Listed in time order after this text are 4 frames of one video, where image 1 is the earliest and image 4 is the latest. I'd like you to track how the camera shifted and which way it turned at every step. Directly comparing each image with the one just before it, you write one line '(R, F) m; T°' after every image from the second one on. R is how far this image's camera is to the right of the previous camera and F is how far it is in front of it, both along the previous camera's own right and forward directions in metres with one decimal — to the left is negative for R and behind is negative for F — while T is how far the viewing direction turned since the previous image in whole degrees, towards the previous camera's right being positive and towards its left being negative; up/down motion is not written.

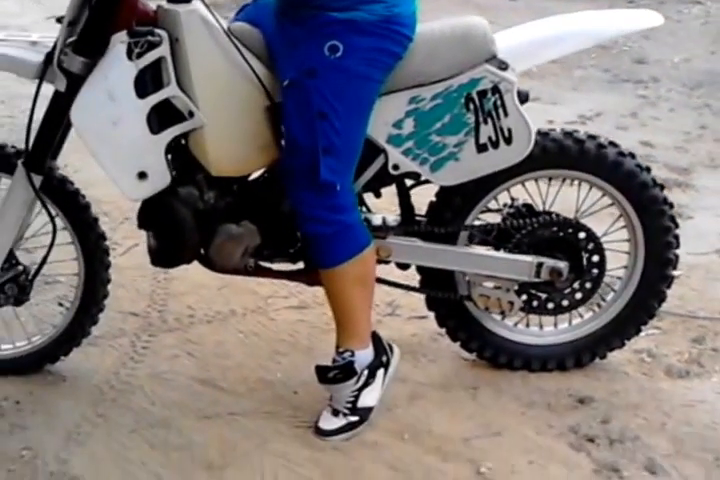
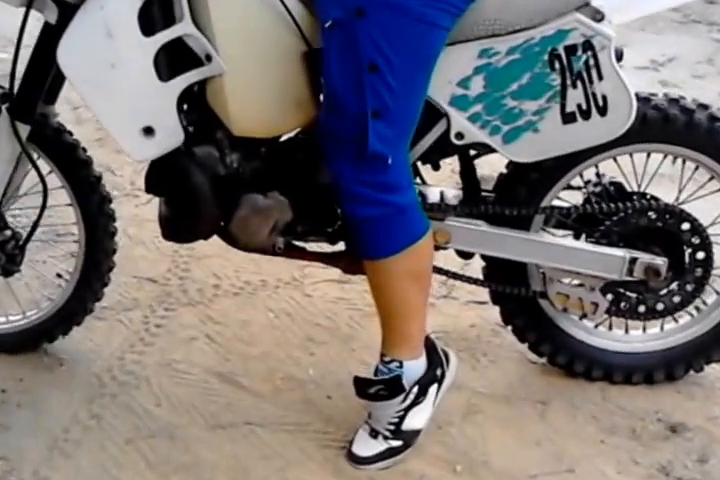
(+0.1, +0.5) m; -4°
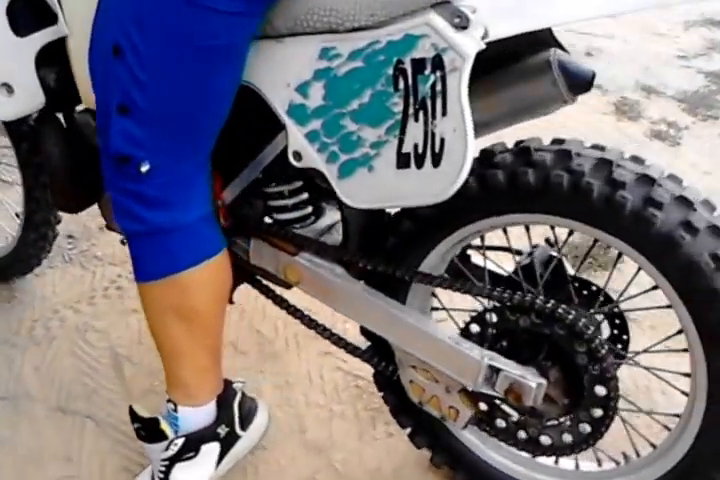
(+1.2, +0.8) m; -26°
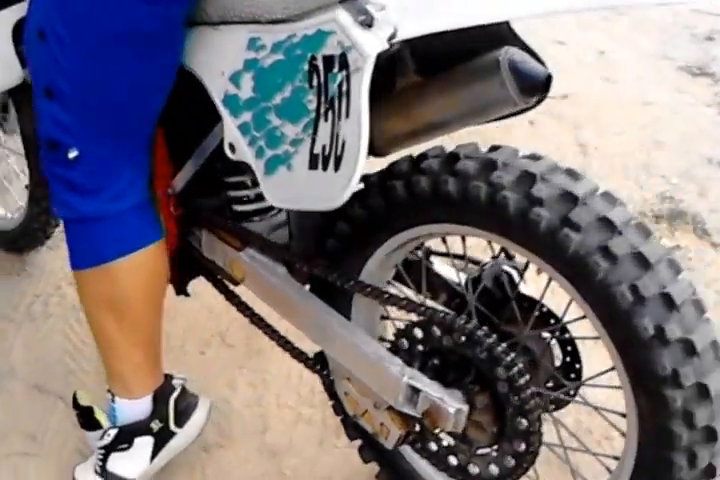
(+0.4, +0.1) m; -8°
